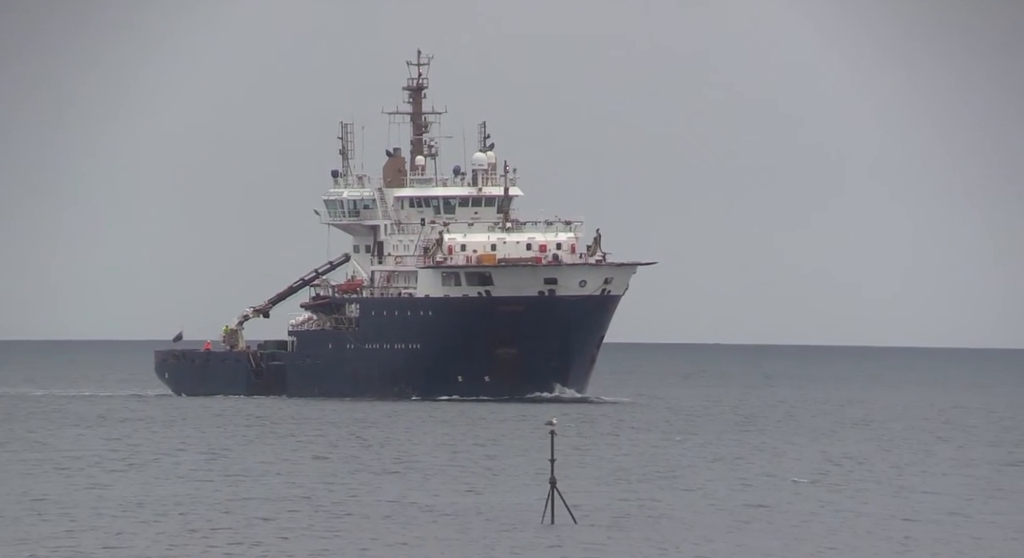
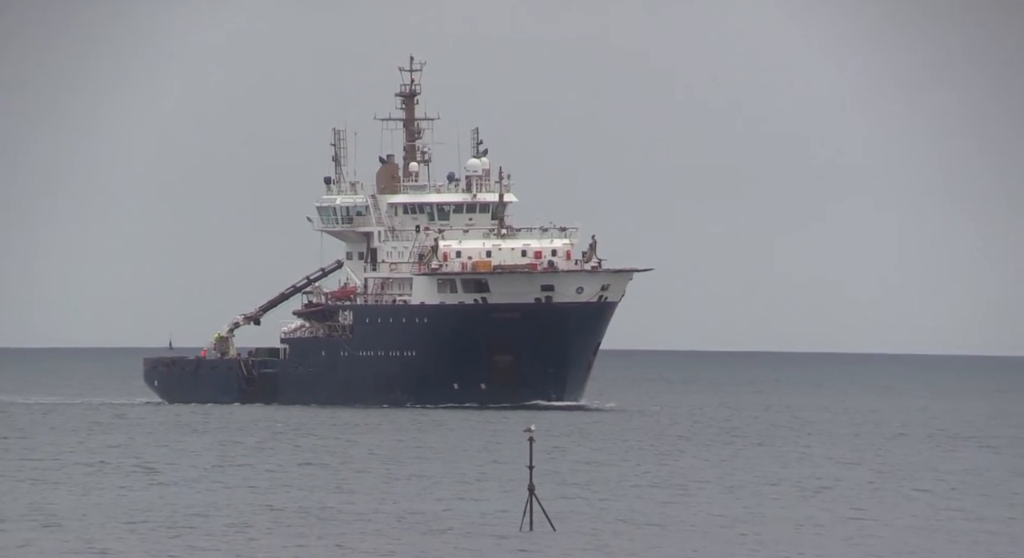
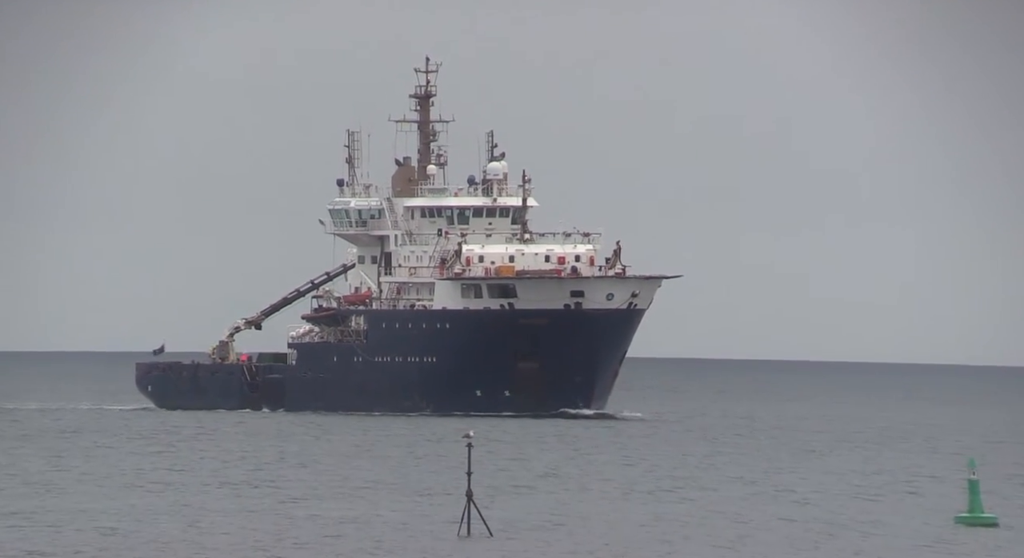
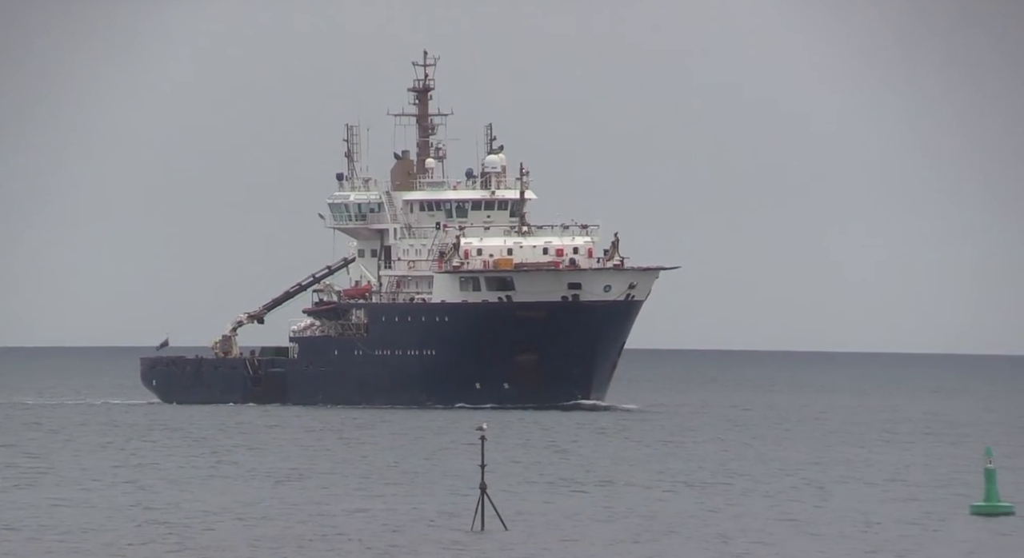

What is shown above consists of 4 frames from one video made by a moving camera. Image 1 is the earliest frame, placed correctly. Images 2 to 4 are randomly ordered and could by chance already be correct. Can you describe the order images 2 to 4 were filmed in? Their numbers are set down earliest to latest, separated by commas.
2, 4, 3
